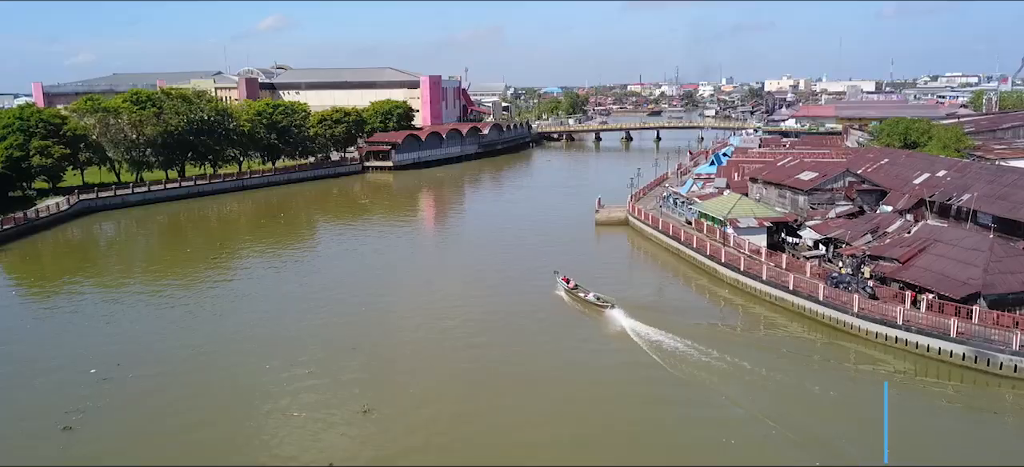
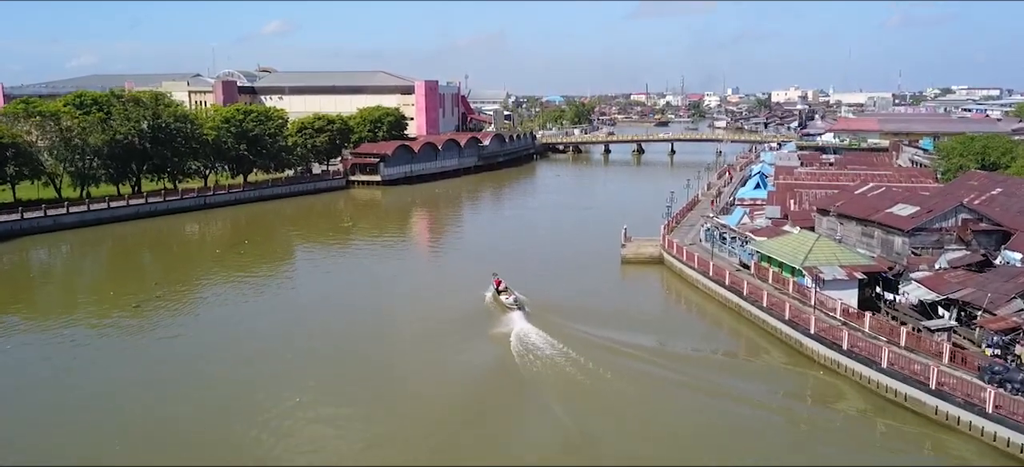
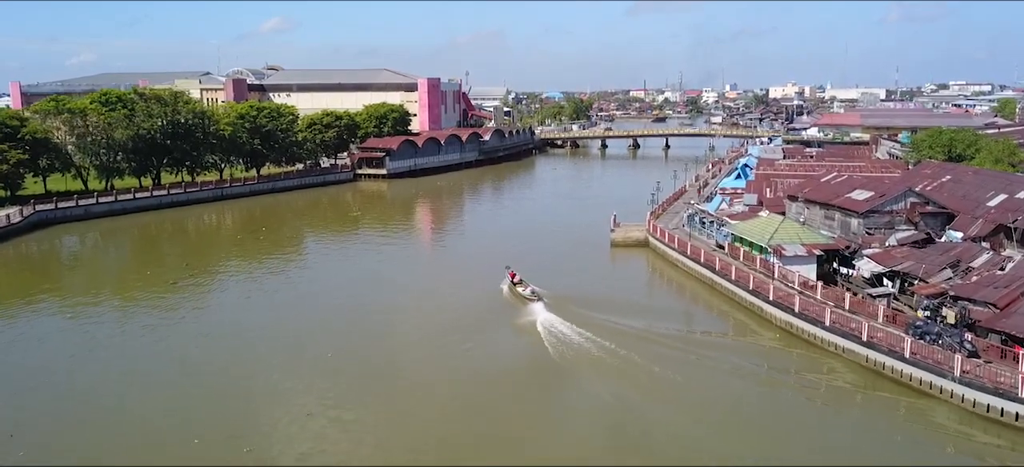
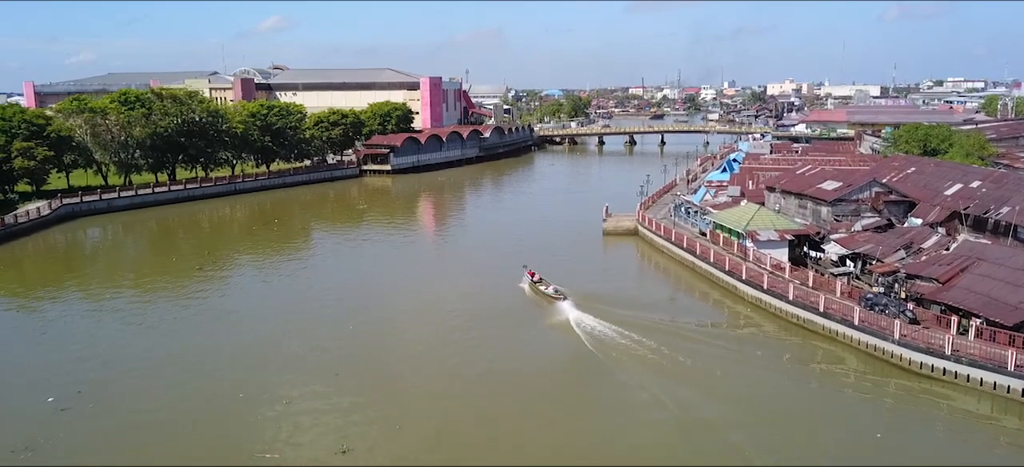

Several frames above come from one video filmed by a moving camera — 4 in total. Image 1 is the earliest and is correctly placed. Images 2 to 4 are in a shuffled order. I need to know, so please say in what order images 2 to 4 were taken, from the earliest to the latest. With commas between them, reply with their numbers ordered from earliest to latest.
4, 3, 2
